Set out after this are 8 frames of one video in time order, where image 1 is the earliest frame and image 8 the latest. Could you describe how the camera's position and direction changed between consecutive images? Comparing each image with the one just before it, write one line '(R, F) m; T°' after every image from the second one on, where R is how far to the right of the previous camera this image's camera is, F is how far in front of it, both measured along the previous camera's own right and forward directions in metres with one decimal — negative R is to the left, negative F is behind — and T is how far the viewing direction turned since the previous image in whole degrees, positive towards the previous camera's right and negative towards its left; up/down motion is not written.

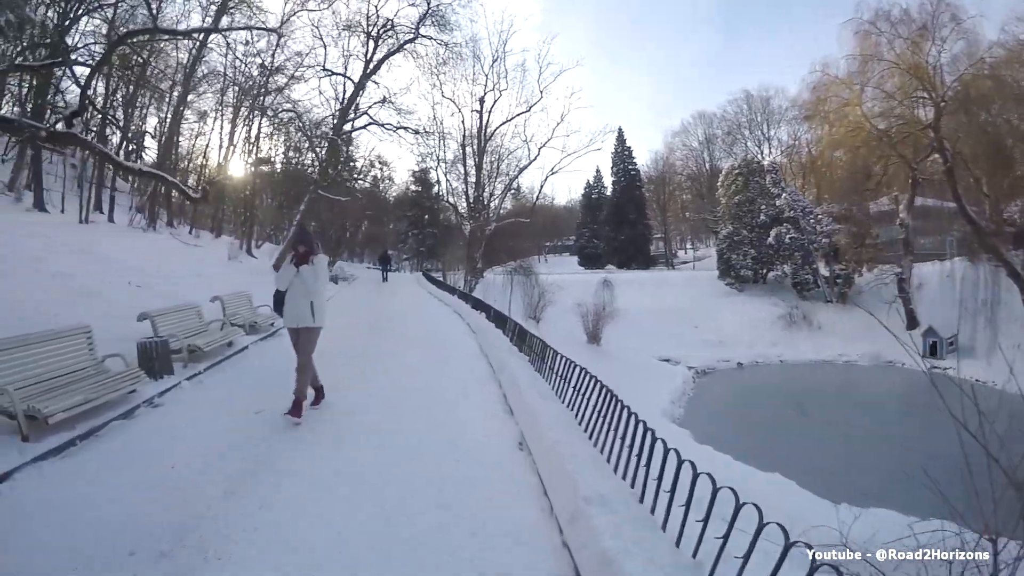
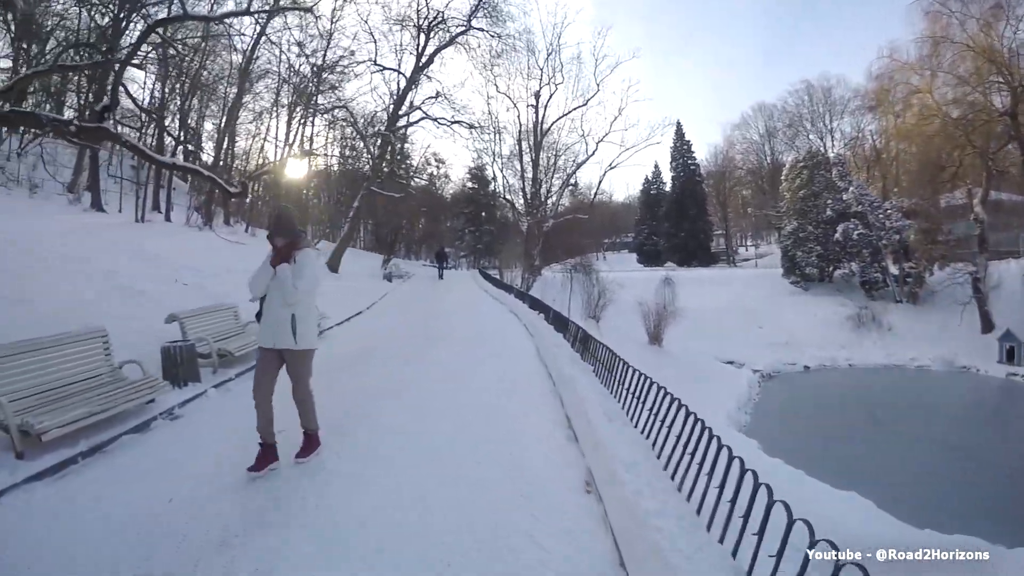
(0.0, +0.5) m; -5°
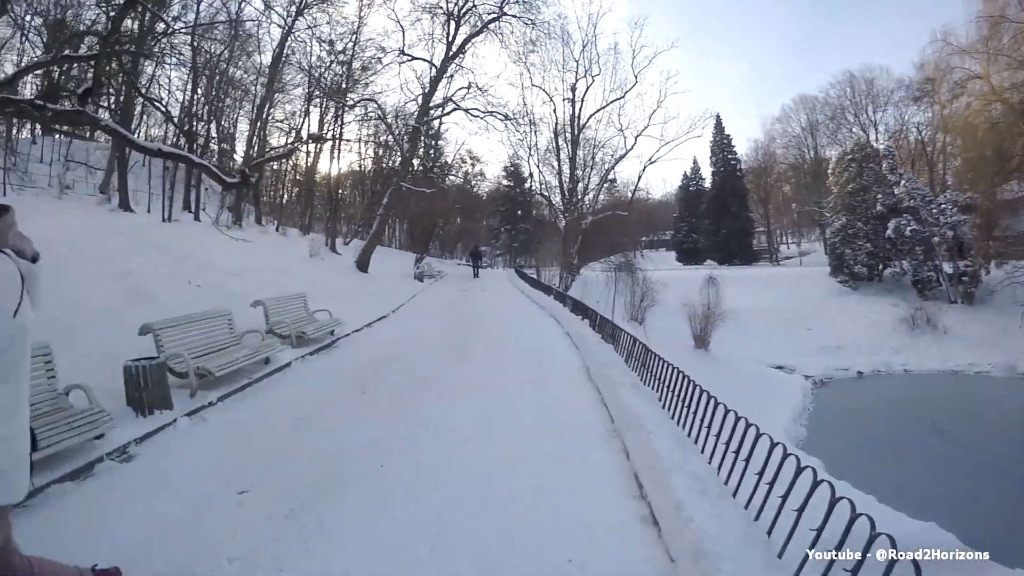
(0.0, +0.7) m; -3°
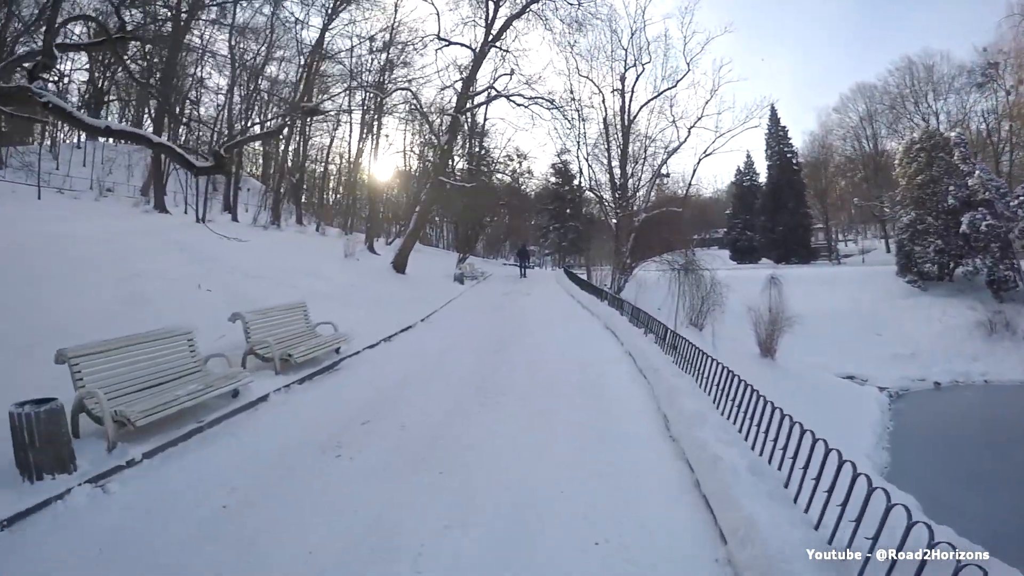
(0.0, +0.9) m; -4°
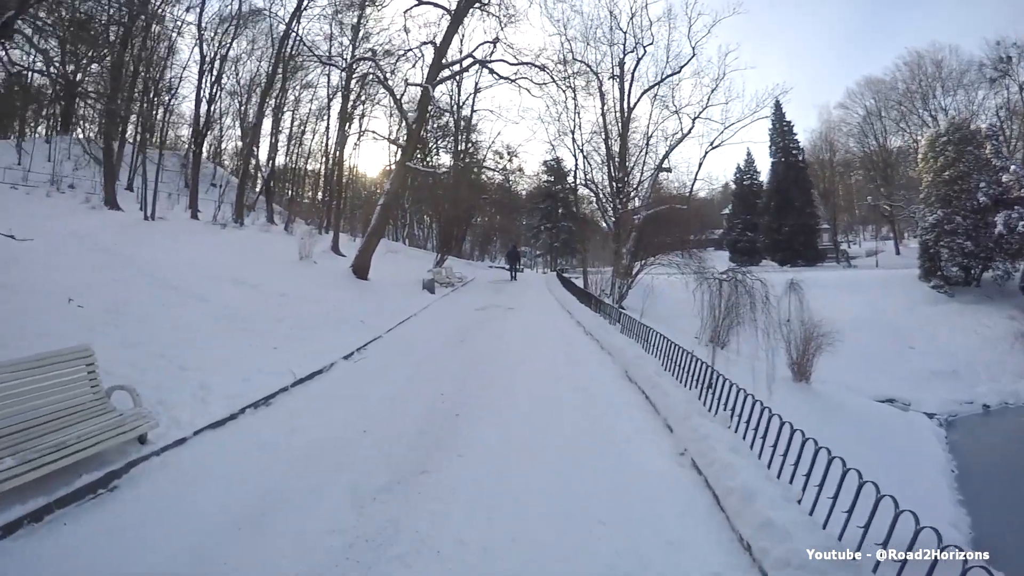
(+0.2, +1.8) m; +1°
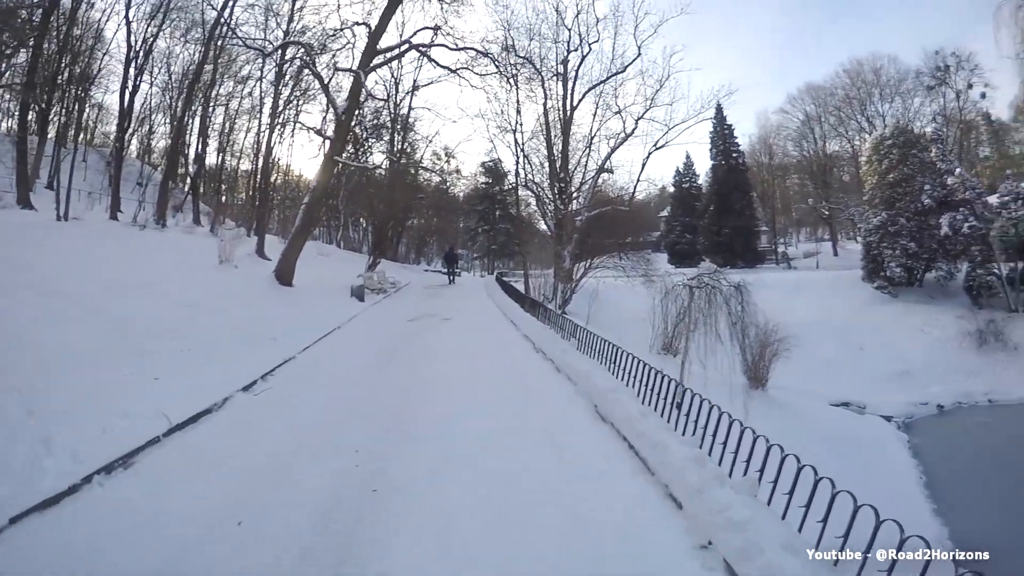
(-0.2, +0.9) m; +5°
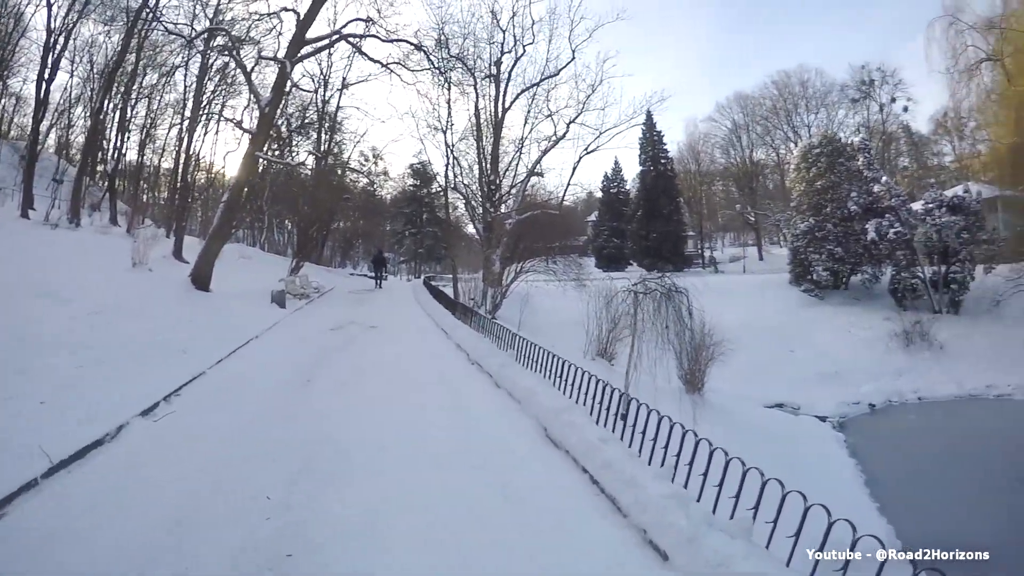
(-0.4, +0.6) m; +7°
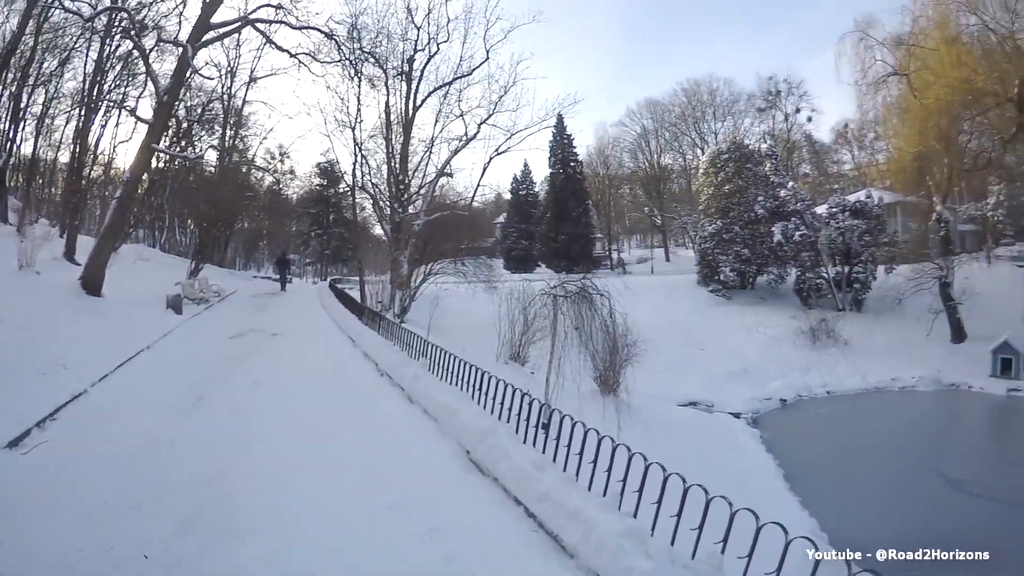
(-0.5, +0.5) m; +9°
